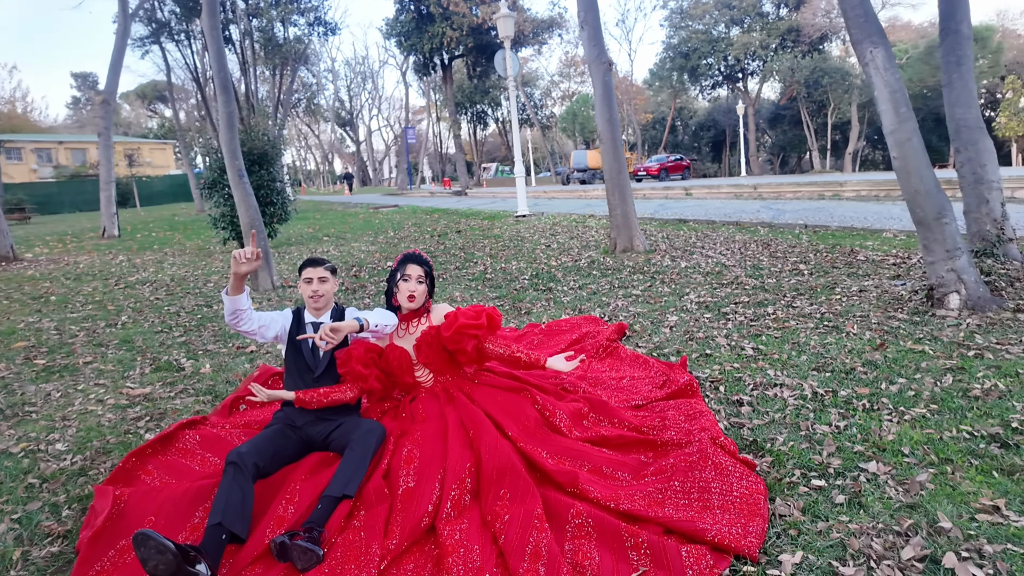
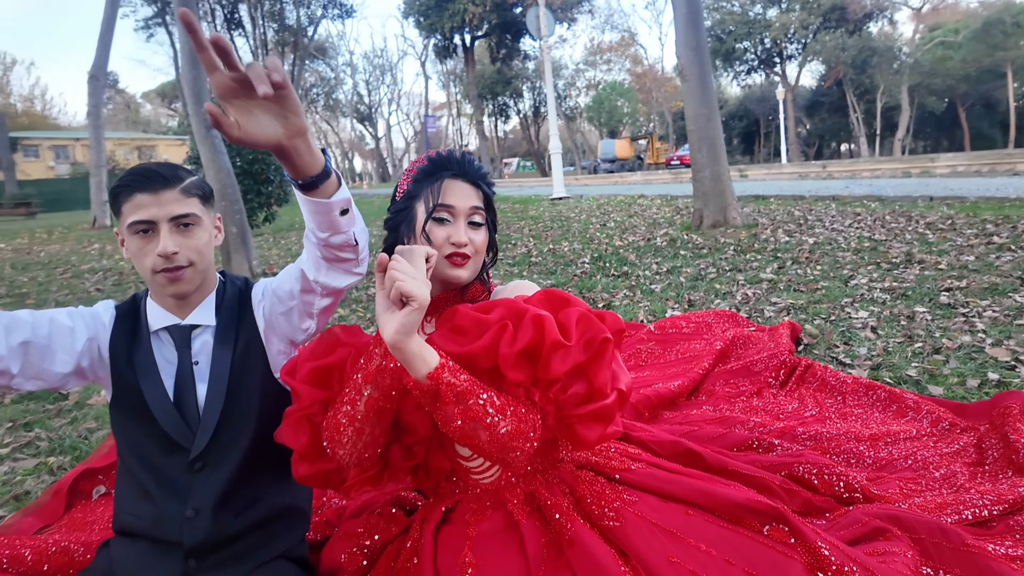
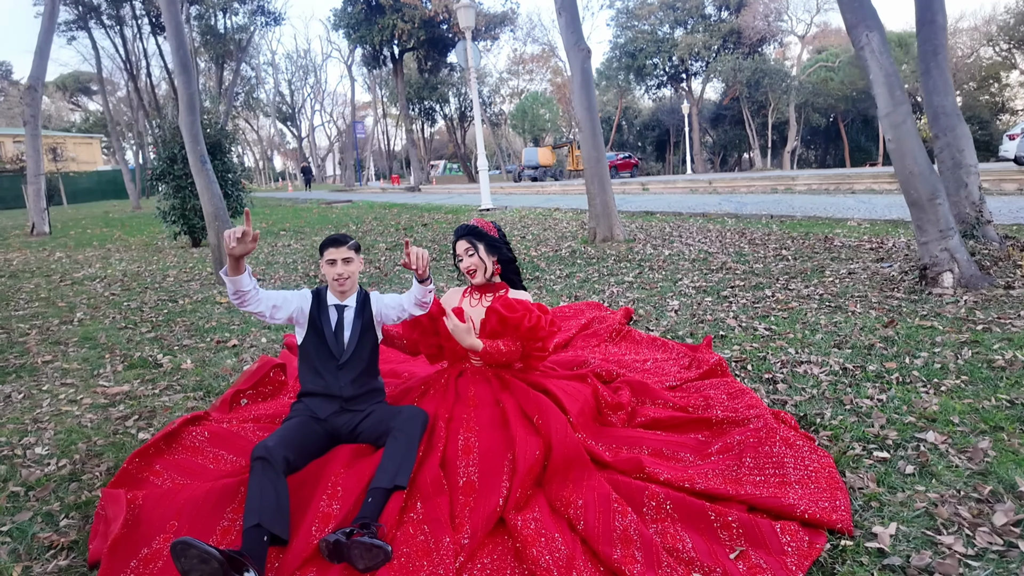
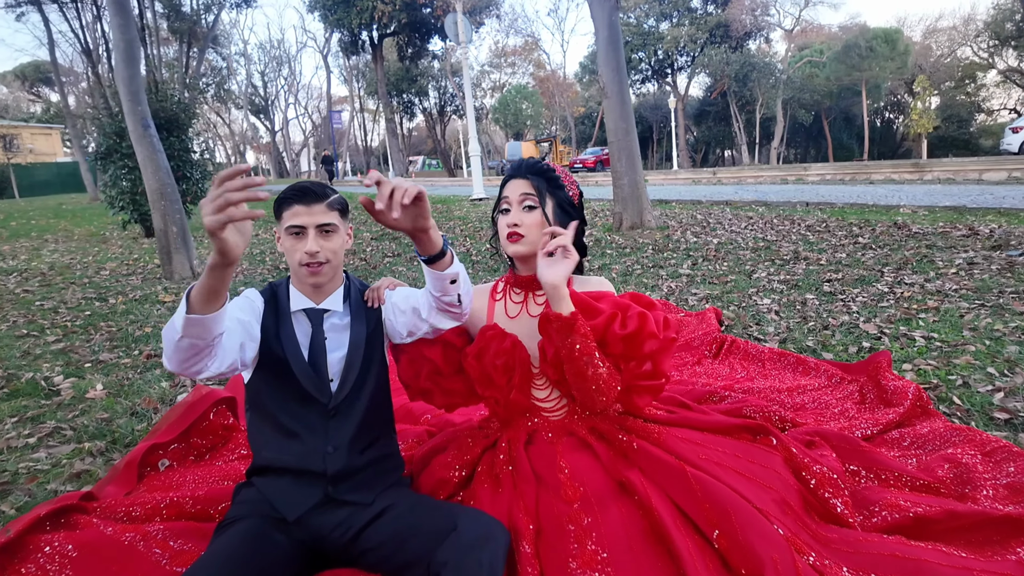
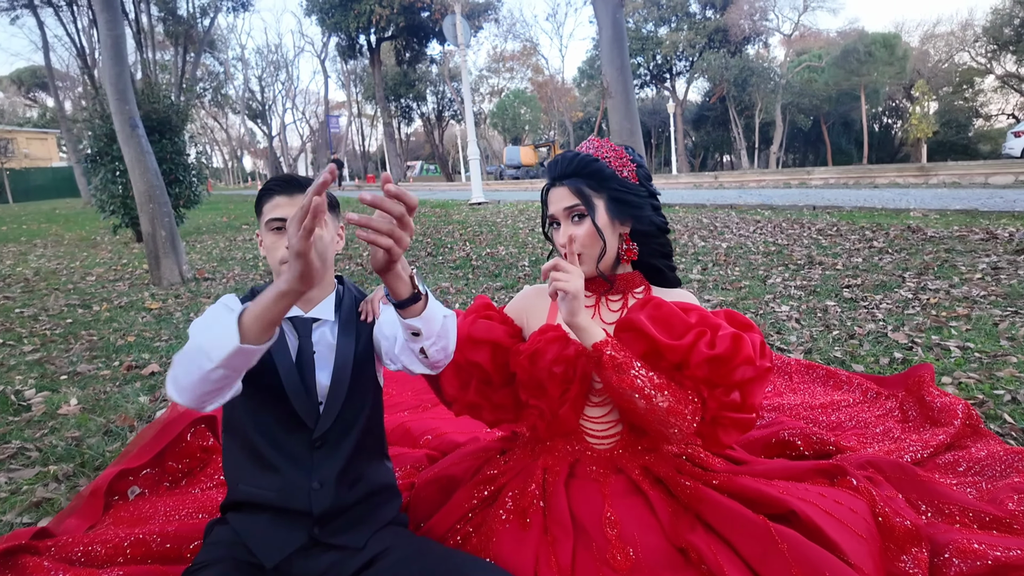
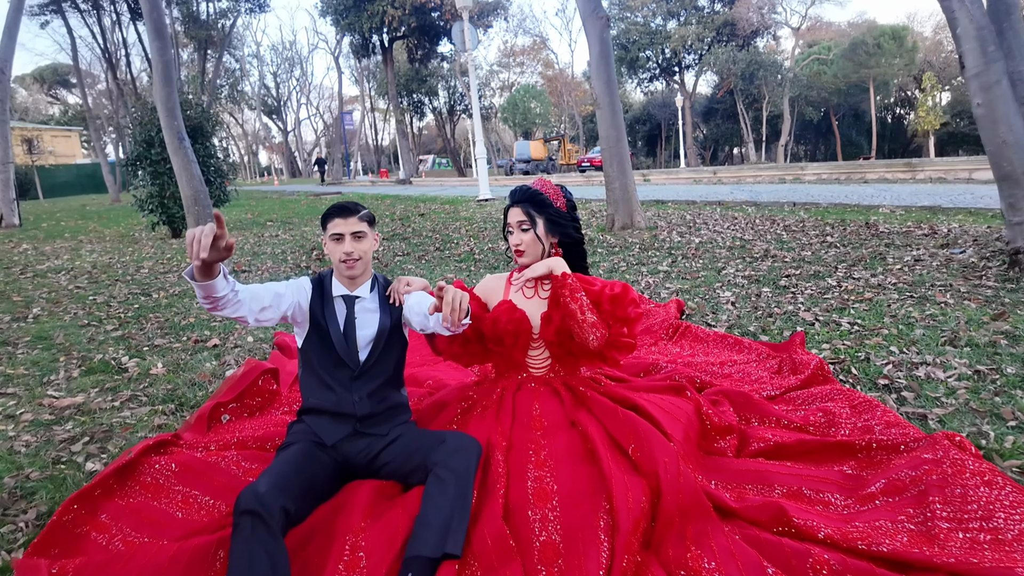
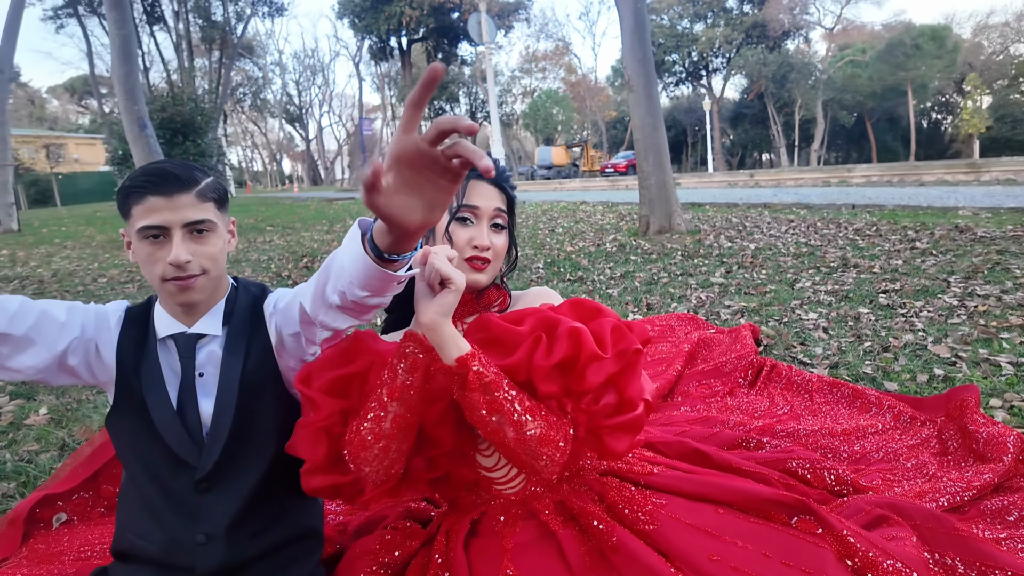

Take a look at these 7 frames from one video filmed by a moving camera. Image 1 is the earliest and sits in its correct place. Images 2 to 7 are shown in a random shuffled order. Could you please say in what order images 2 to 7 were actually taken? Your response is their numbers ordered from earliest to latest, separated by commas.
3, 6, 4, 5, 7, 2
